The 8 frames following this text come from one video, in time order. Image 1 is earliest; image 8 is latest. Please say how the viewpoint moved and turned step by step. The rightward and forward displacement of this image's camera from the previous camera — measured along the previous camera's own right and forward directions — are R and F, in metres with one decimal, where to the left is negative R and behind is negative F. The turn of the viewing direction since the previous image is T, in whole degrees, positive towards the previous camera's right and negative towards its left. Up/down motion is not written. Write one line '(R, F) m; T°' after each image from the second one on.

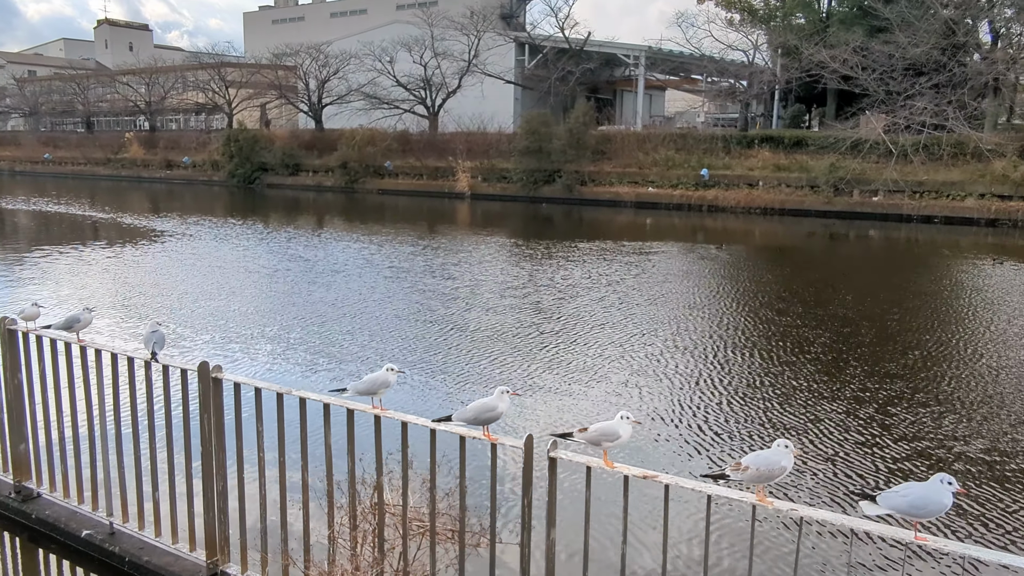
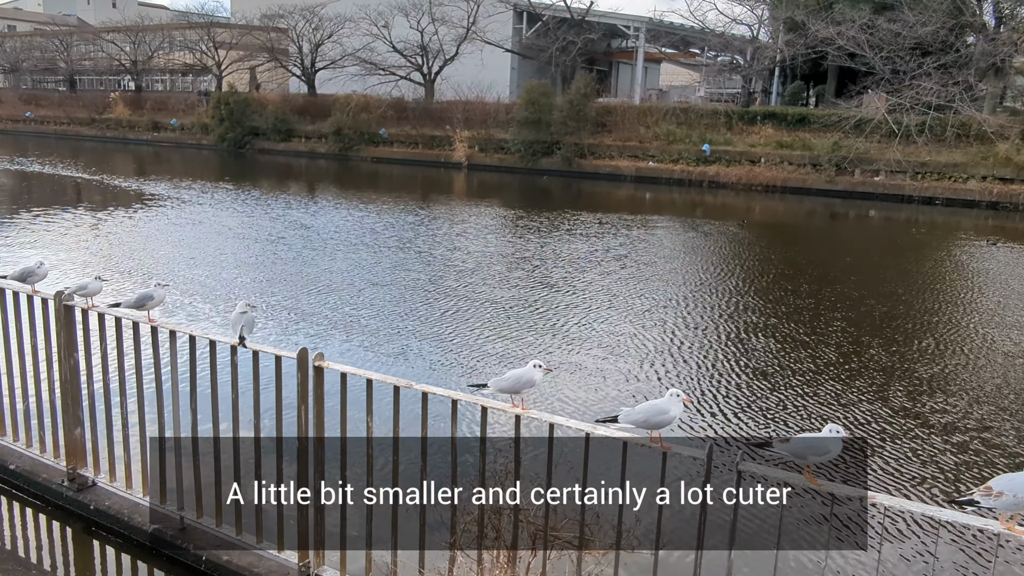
(-0.4, +0.2) m; +2°
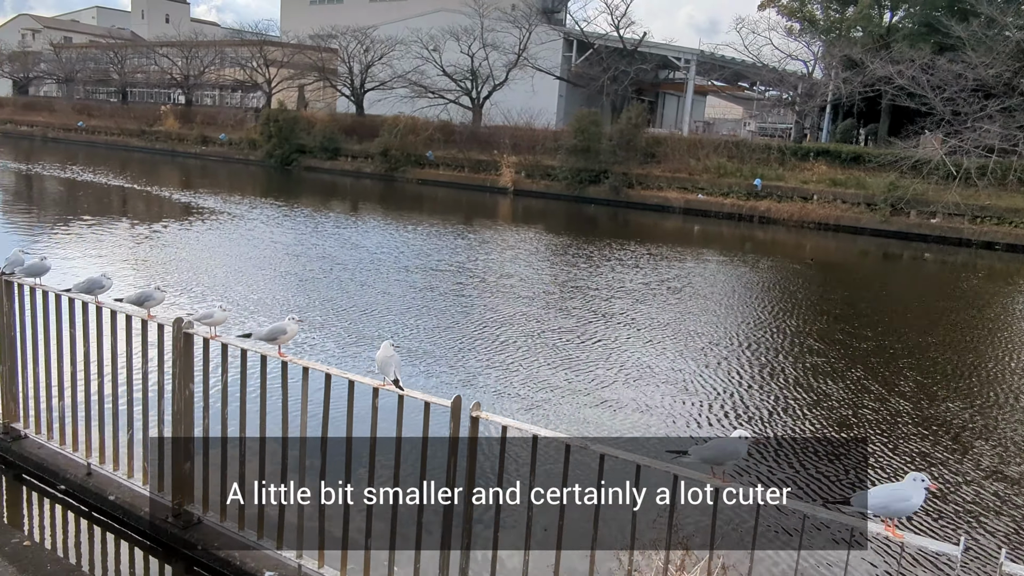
(-0.6, +0.1) m; -2°
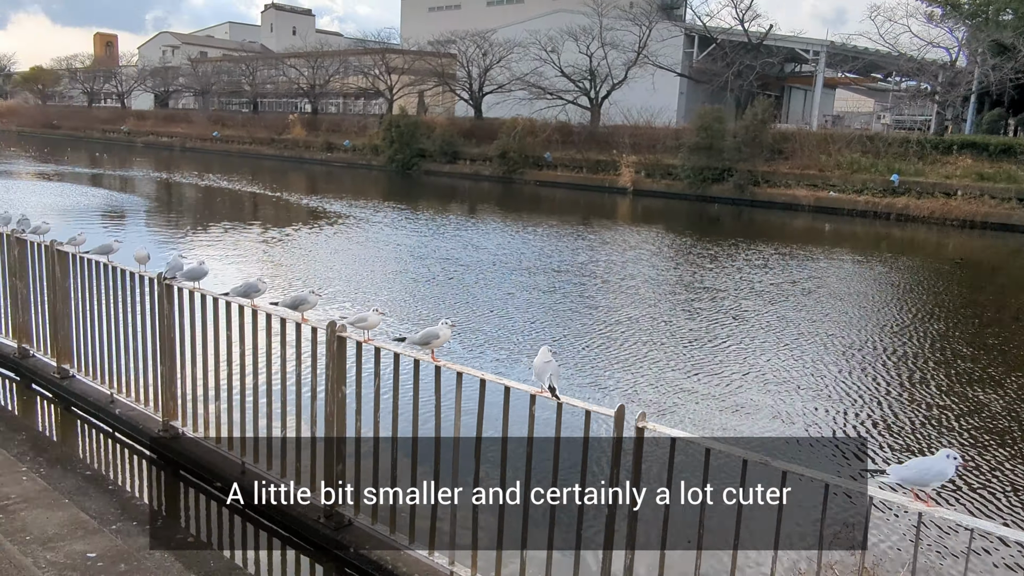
(-0.6, -0.1) m; -8°
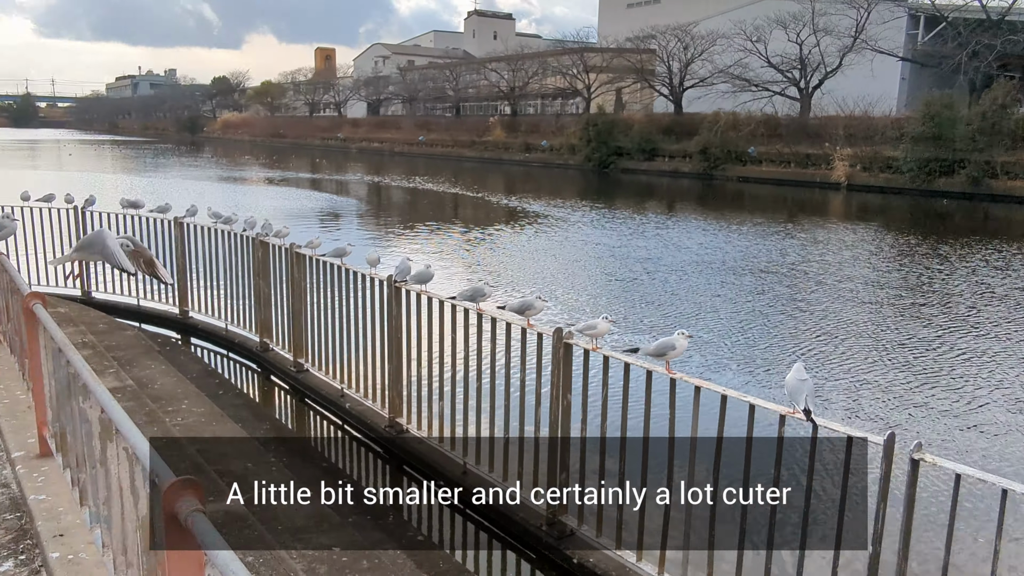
(-0.2, +0.2) m; -15°
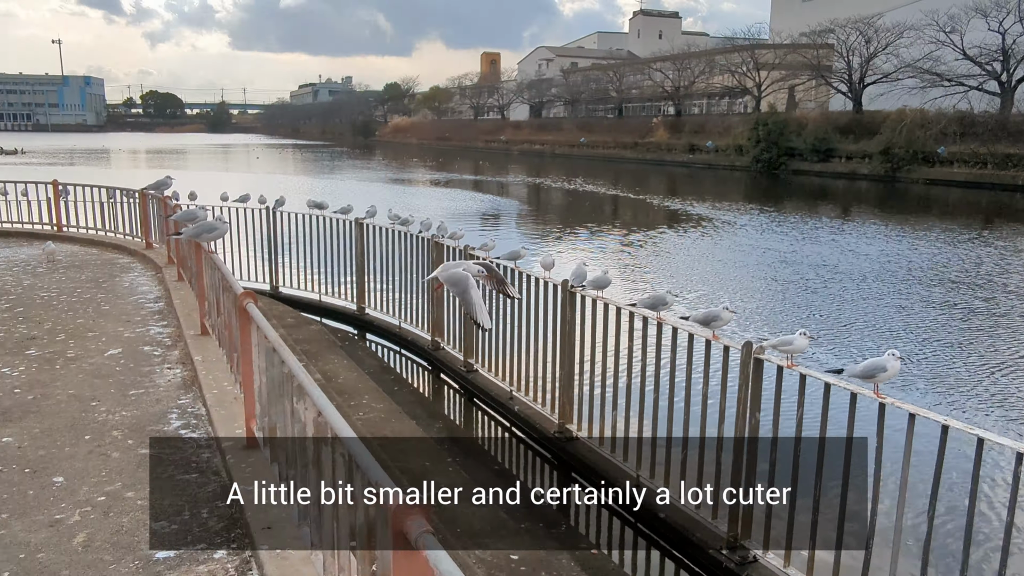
(-0.2, +0.1) m; -12°
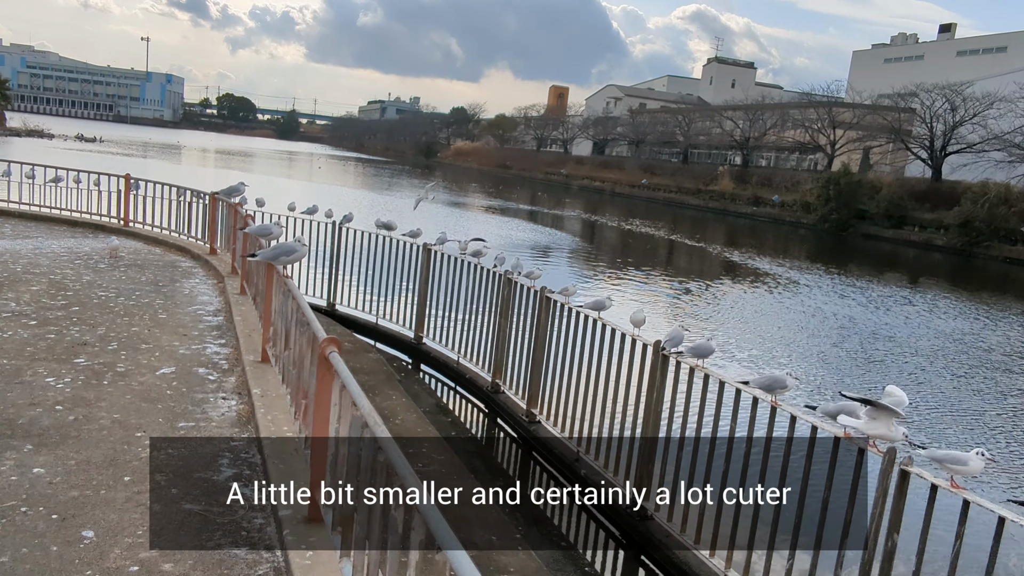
(-0.3, +0.4) m; -4°
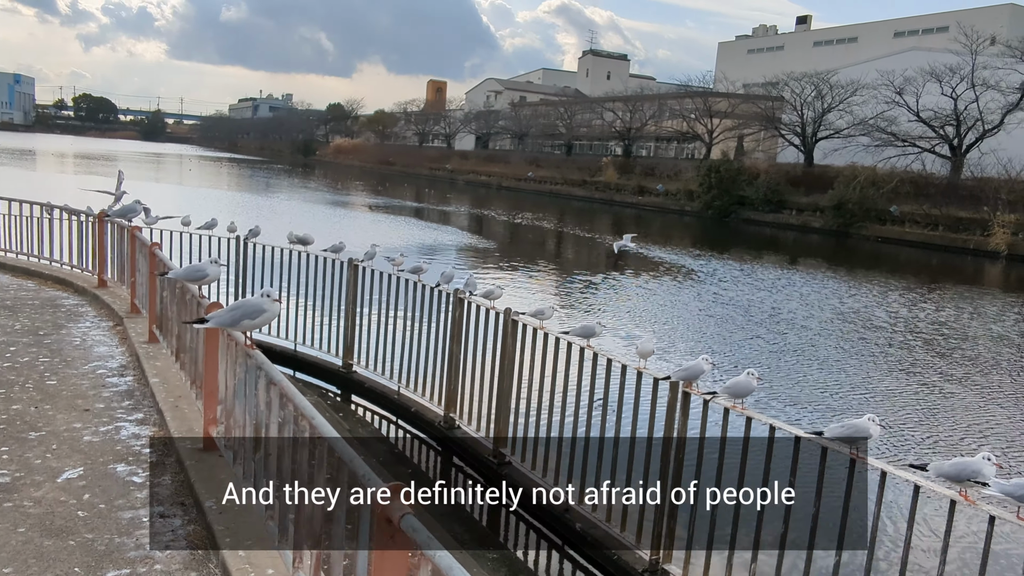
(-0.5, +0.8) m; +8°
